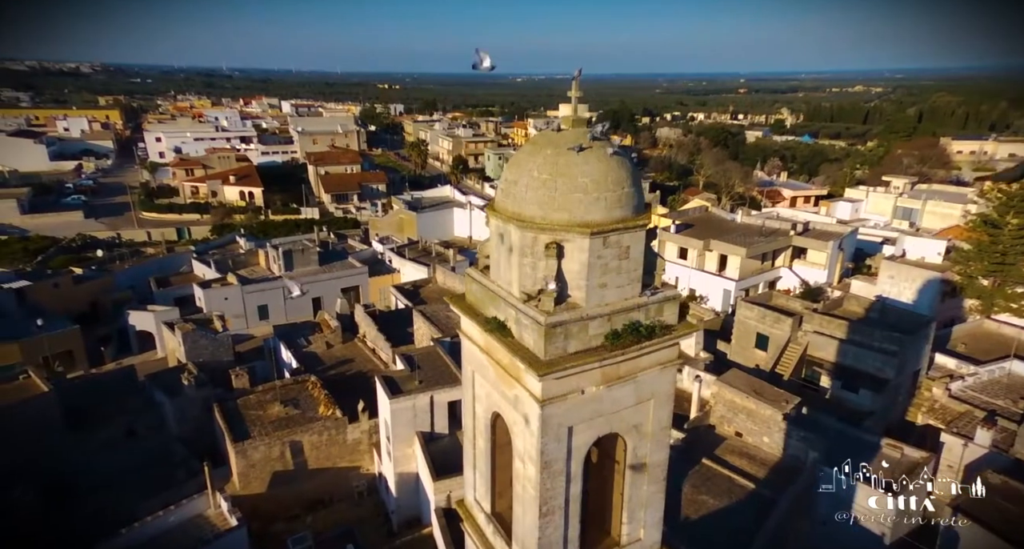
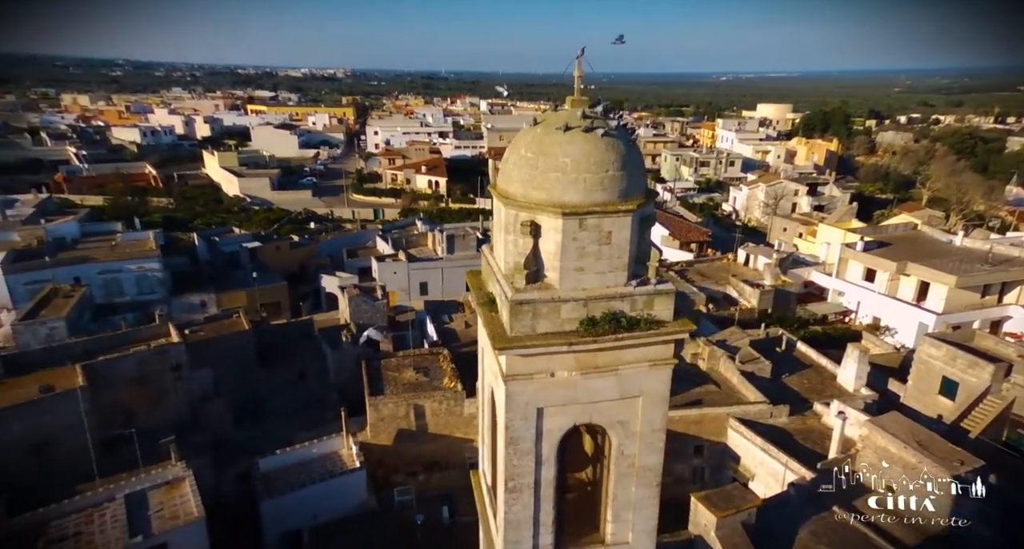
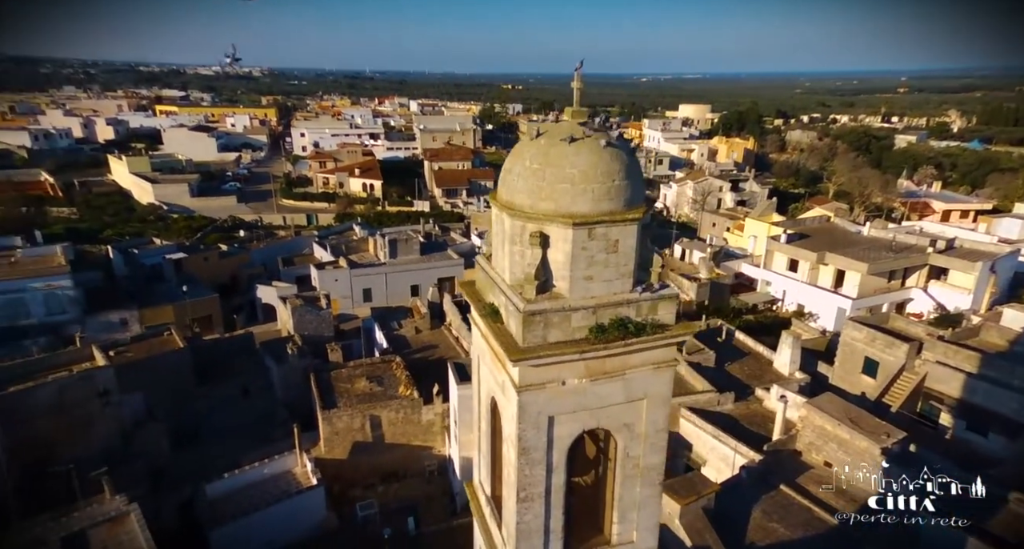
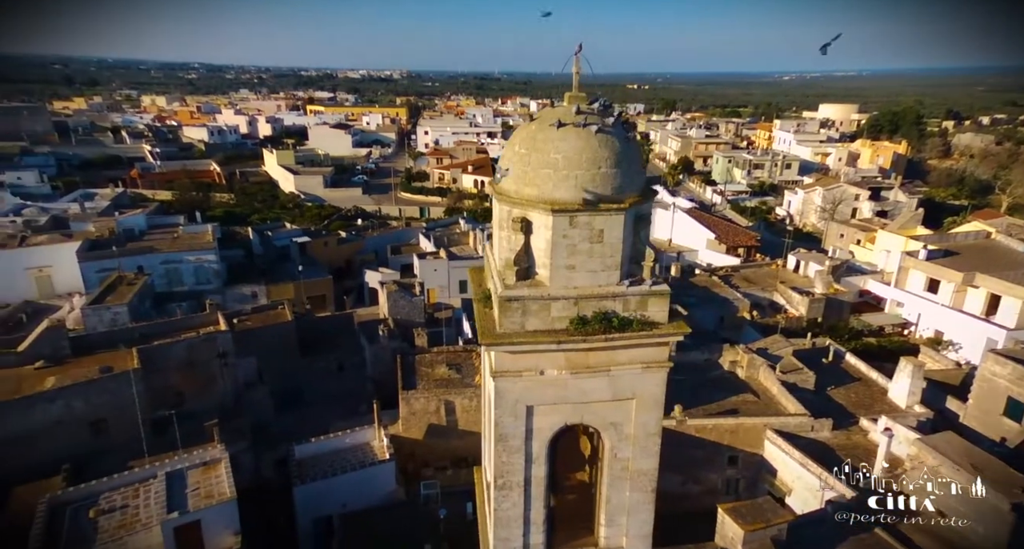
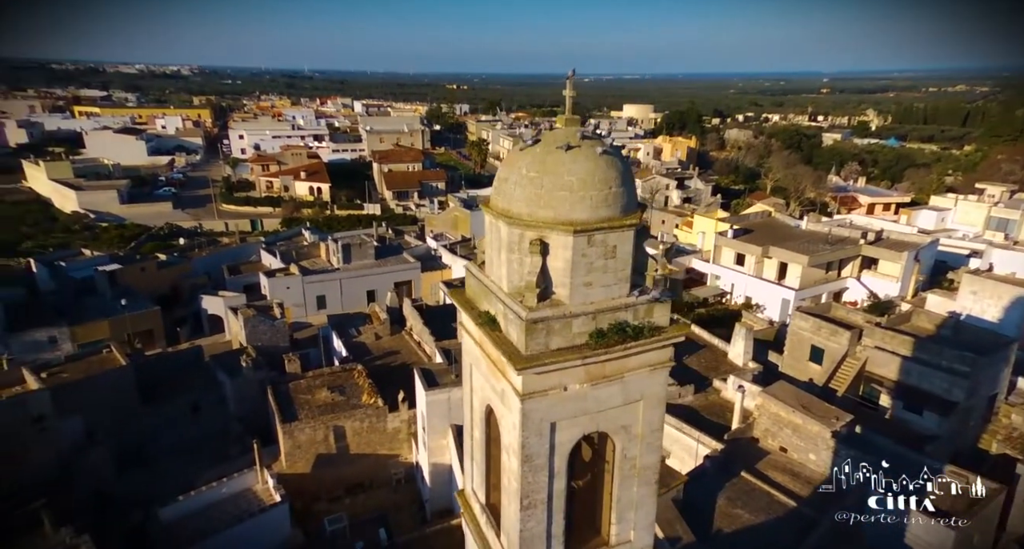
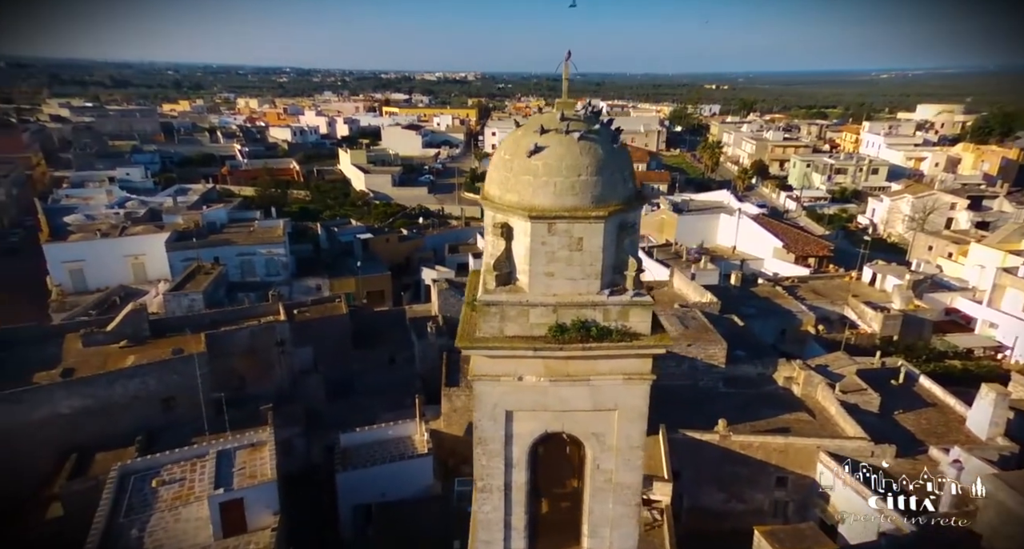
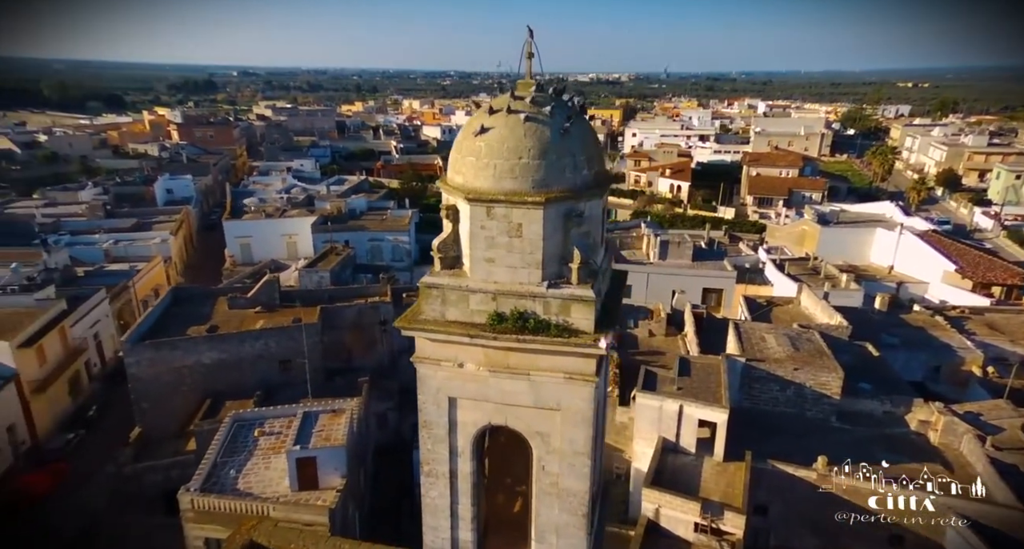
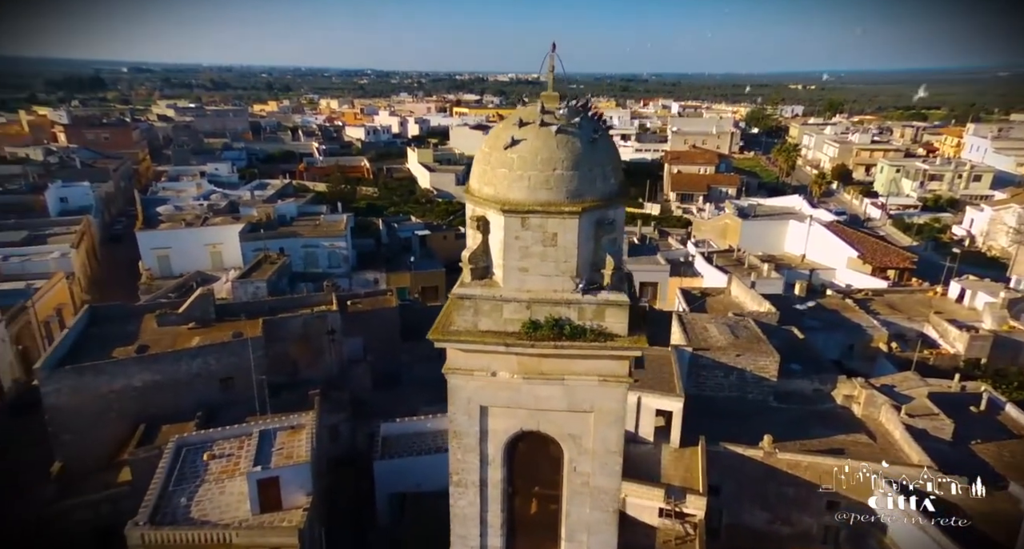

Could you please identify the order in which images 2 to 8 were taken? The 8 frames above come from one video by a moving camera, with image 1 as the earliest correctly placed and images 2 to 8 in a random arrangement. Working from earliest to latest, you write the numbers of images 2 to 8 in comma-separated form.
5, 3, 2, 4, 6, 8, 7
